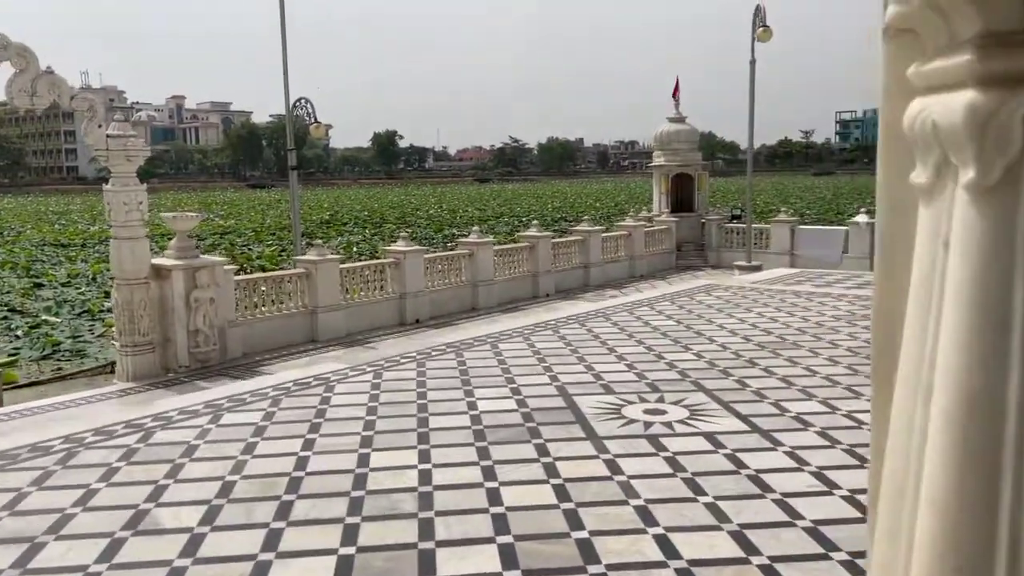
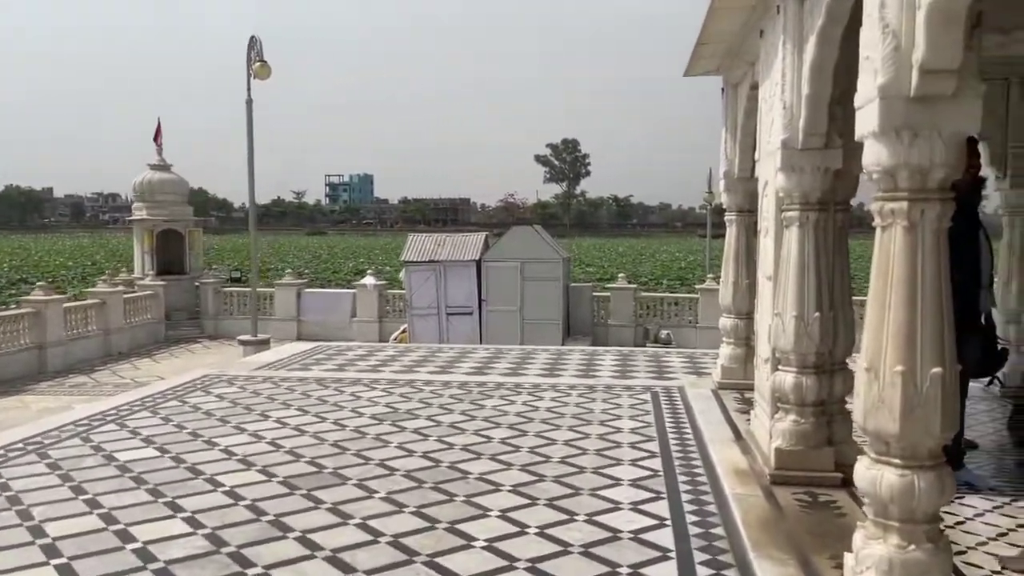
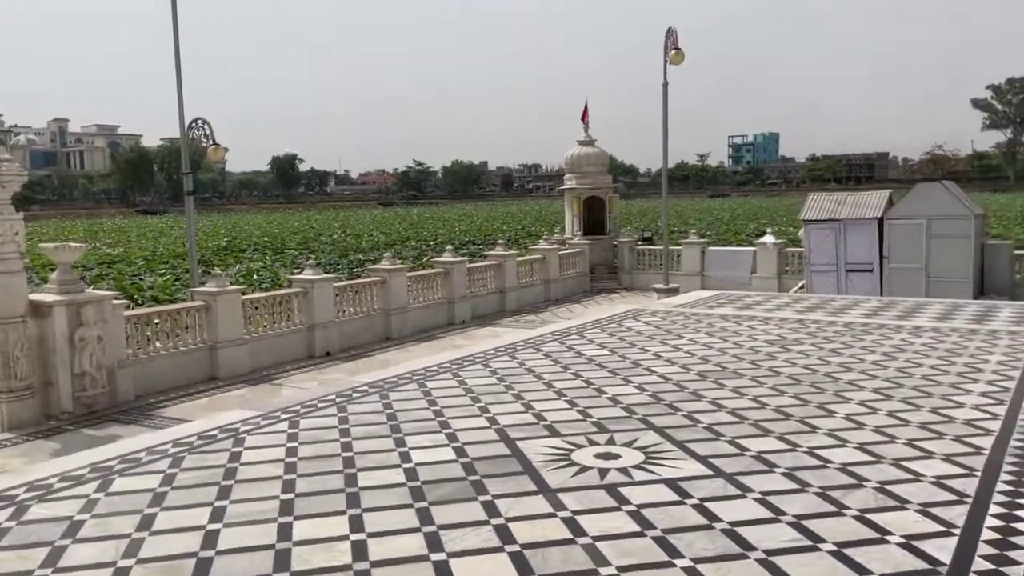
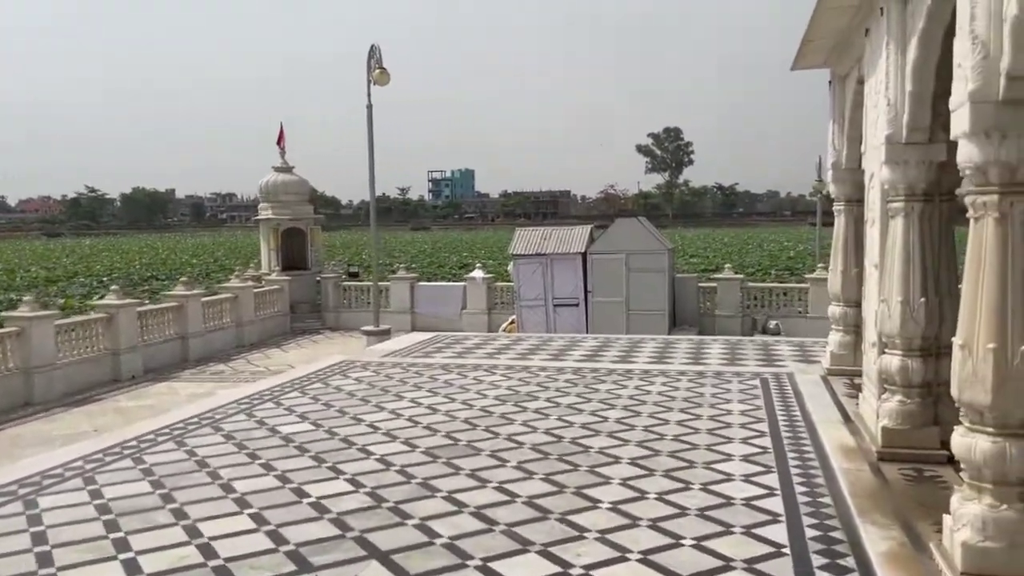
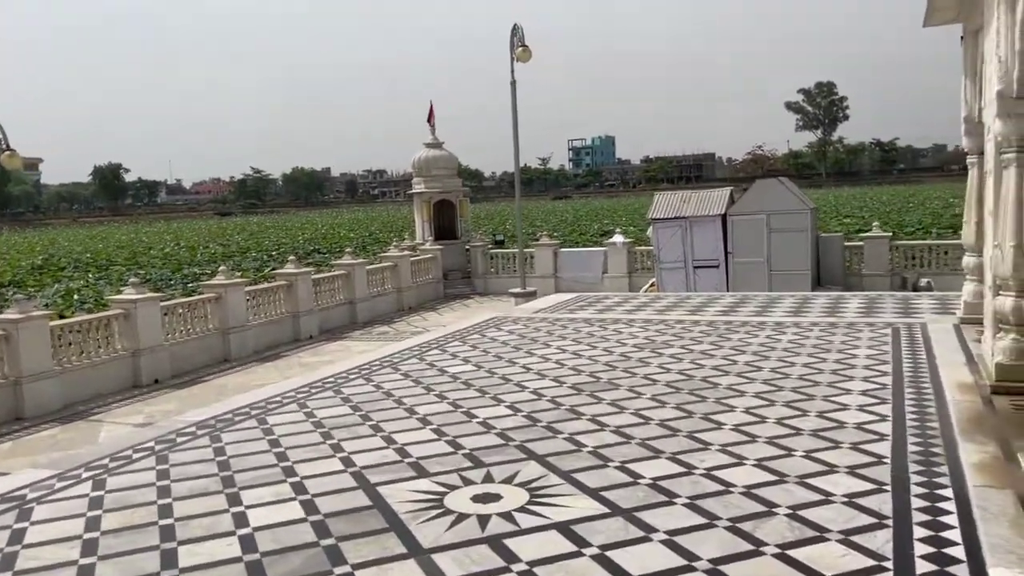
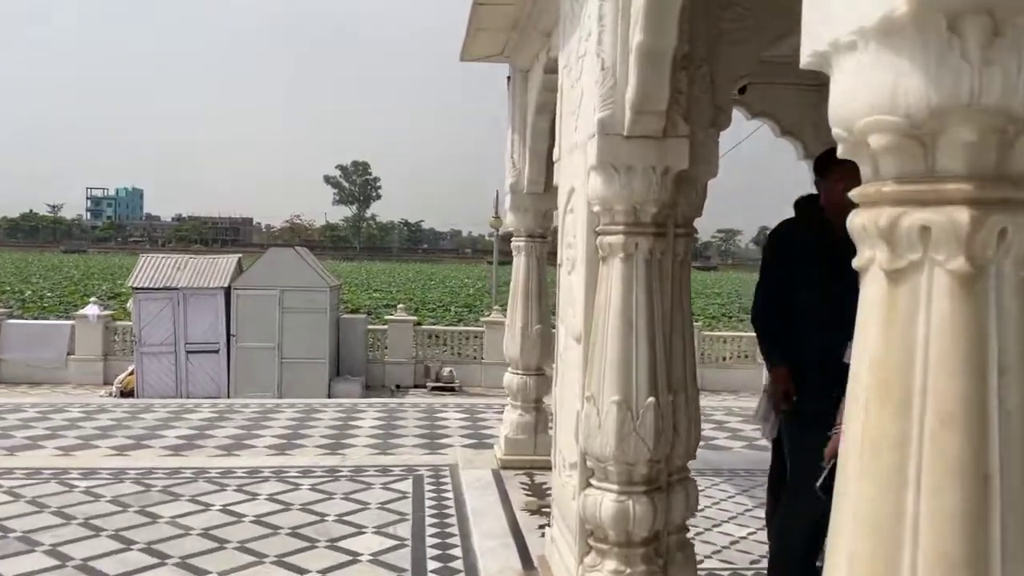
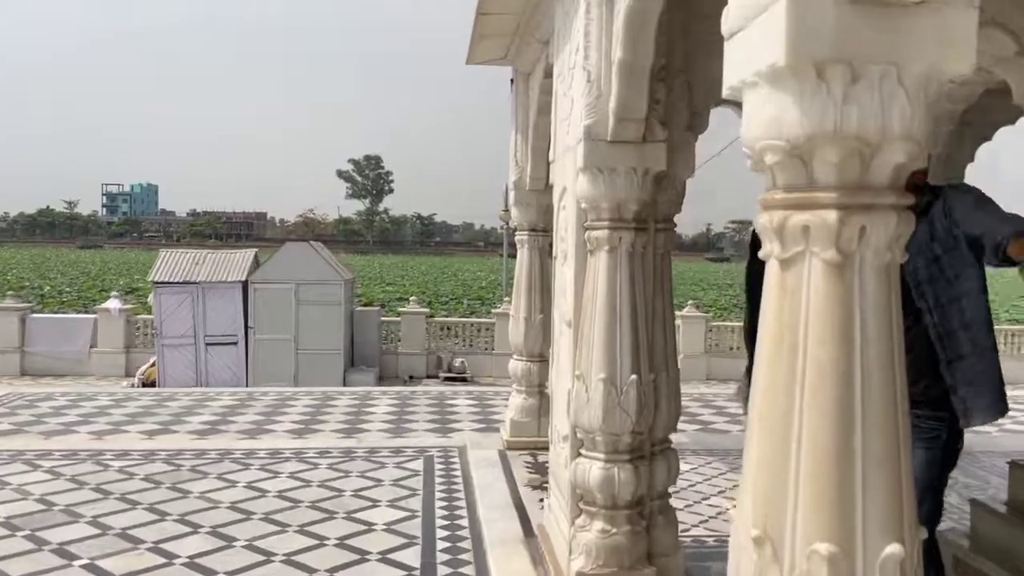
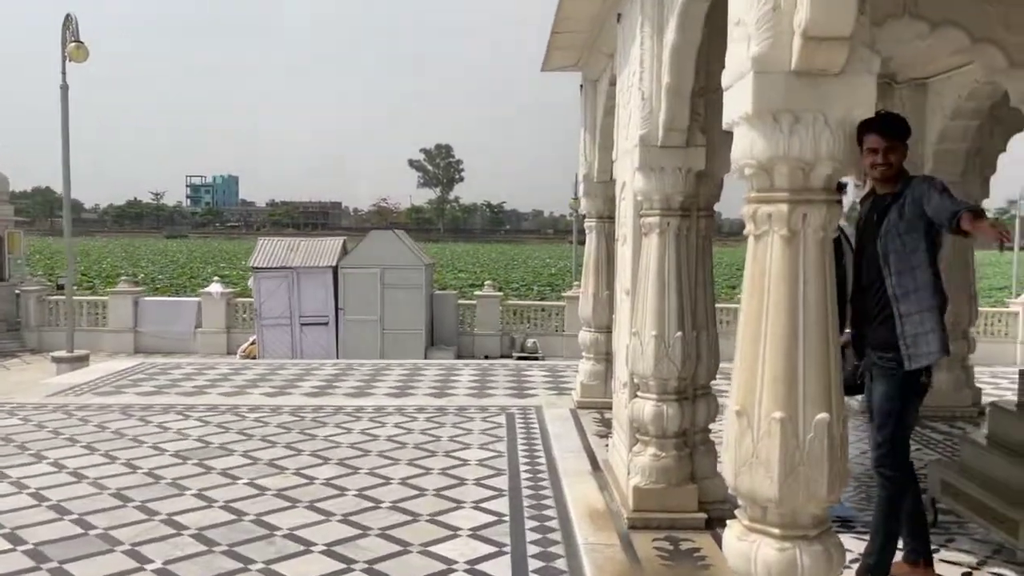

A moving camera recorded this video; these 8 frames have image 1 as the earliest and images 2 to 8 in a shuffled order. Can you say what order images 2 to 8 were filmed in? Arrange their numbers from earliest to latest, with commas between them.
3, 5, 4, 2, 8, 7, 6
